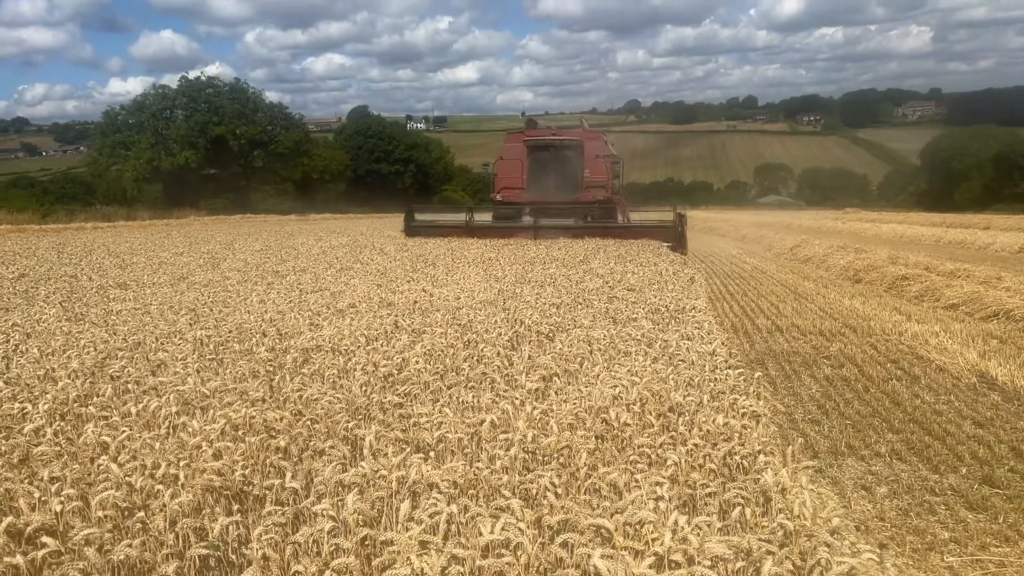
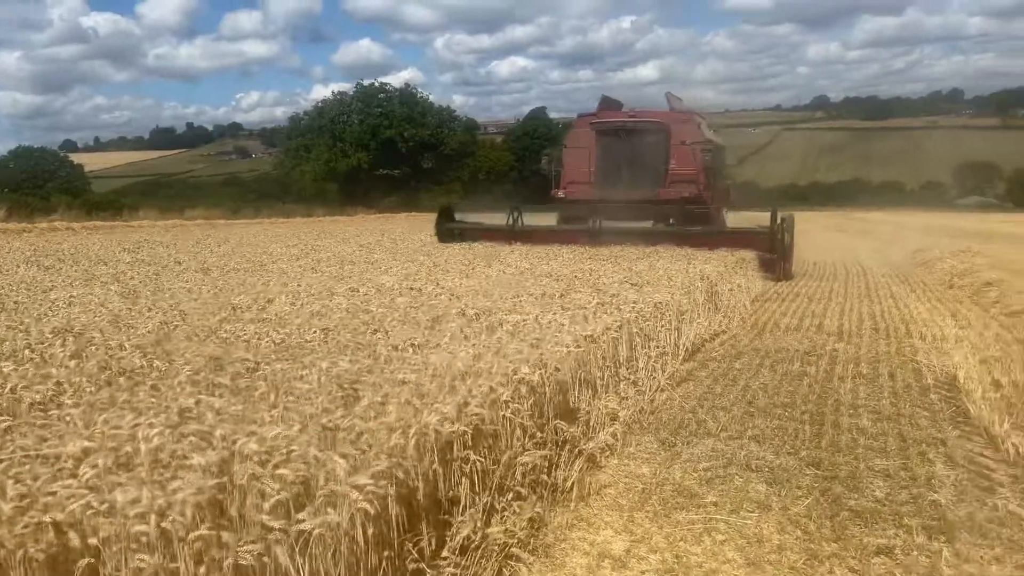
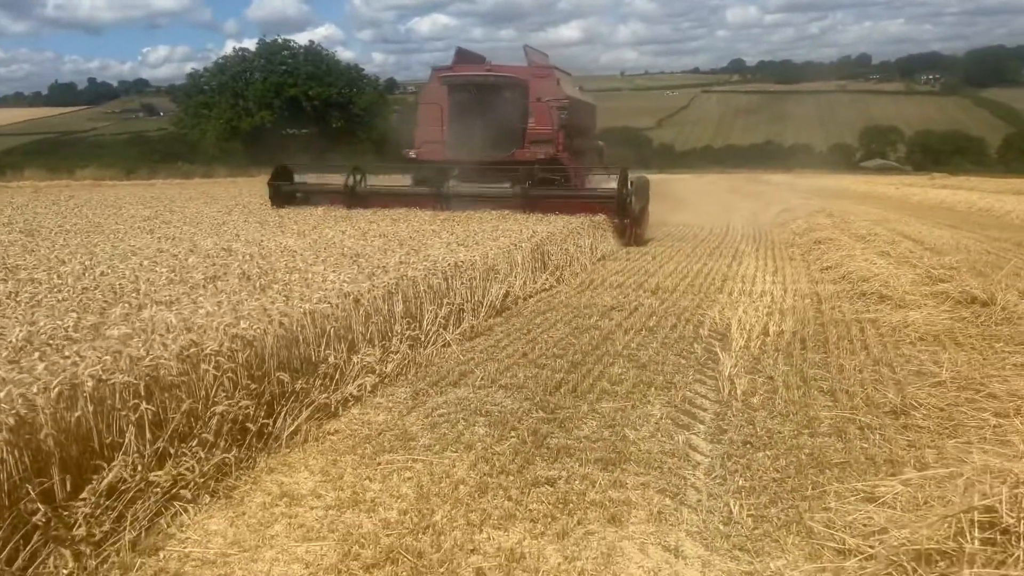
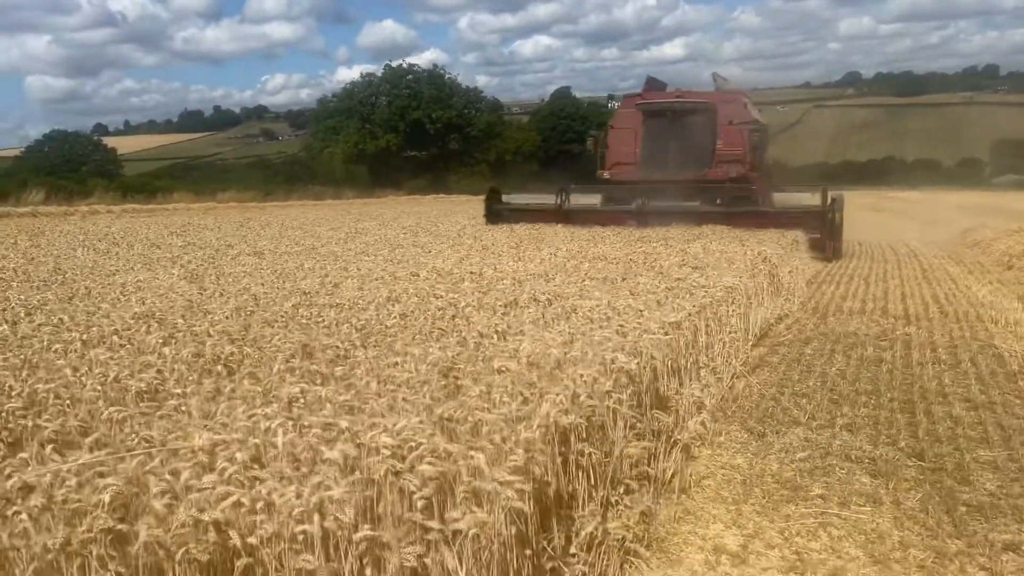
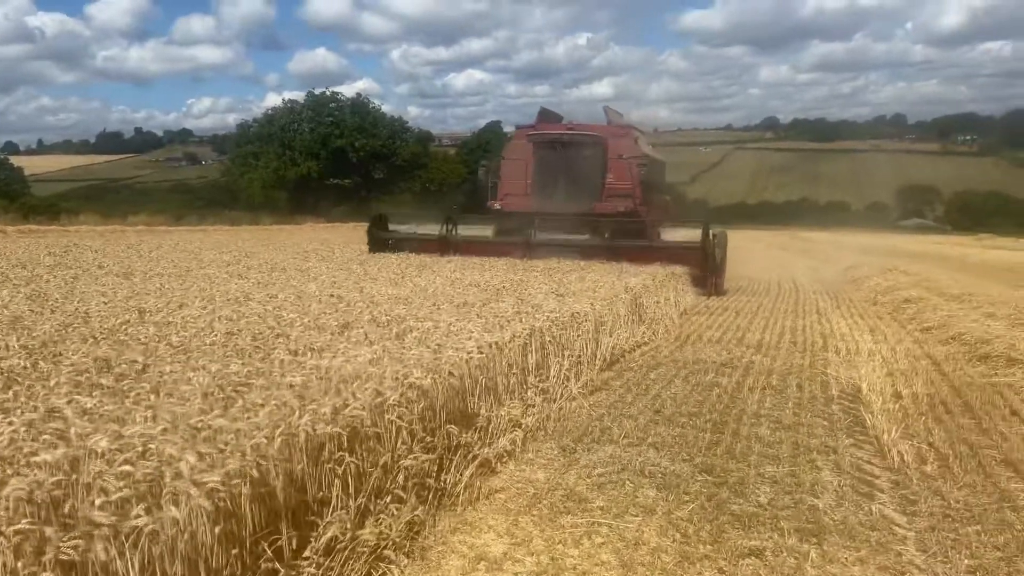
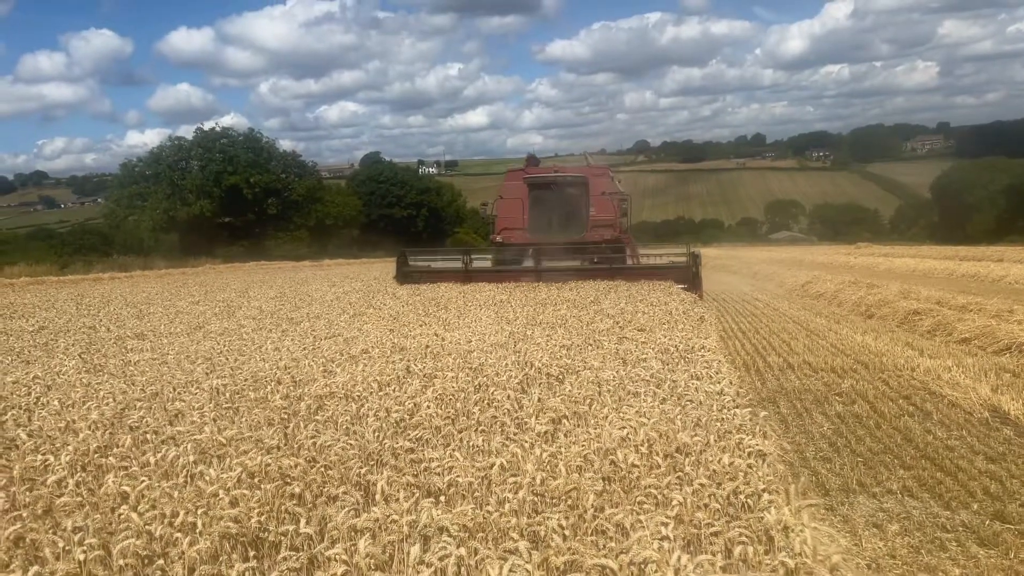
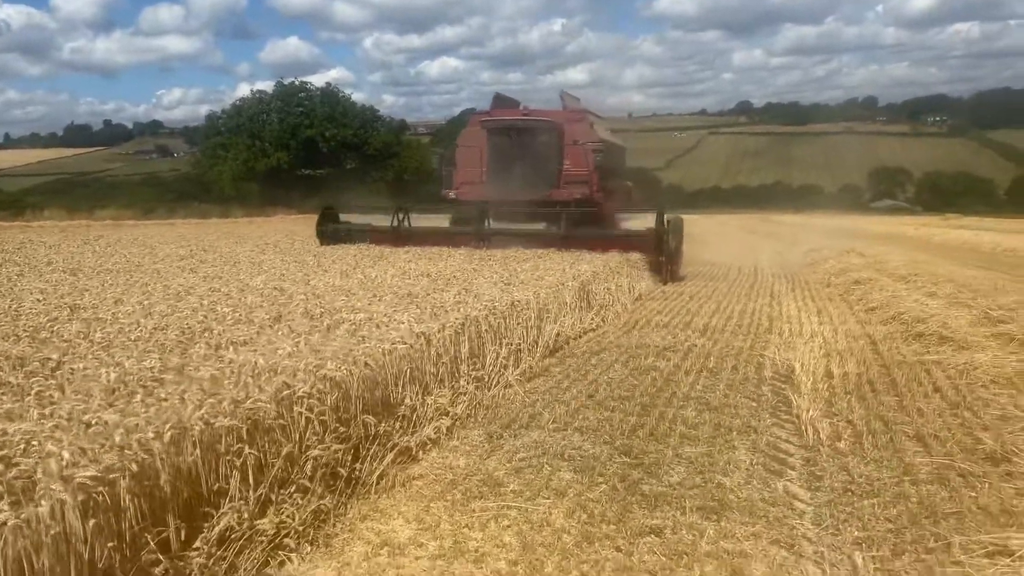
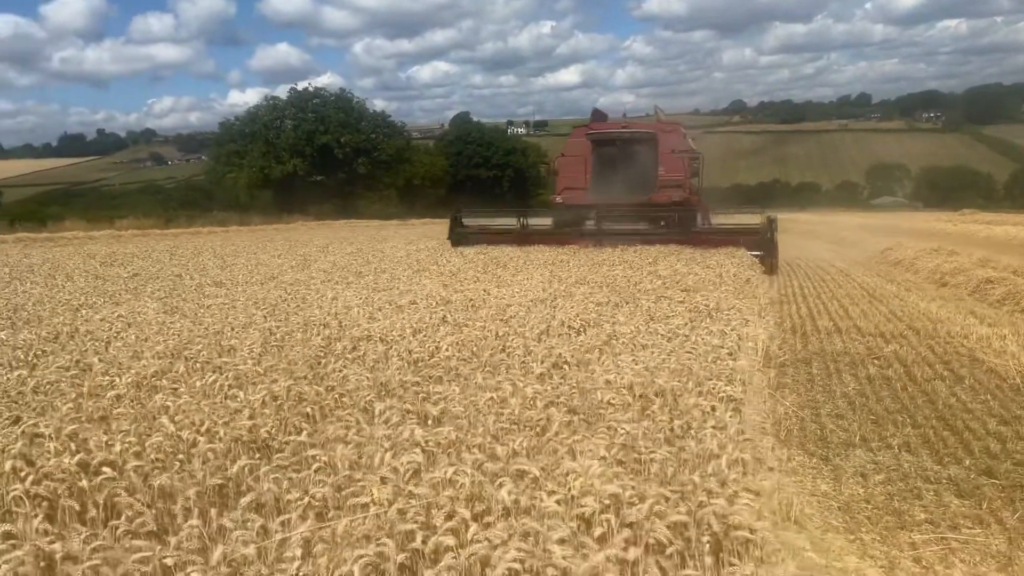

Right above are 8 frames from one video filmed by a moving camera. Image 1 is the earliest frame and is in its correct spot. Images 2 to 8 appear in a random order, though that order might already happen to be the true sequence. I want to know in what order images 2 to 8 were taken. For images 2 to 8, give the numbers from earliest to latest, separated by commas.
6, 8, 4, 2, 5, 7, 3
